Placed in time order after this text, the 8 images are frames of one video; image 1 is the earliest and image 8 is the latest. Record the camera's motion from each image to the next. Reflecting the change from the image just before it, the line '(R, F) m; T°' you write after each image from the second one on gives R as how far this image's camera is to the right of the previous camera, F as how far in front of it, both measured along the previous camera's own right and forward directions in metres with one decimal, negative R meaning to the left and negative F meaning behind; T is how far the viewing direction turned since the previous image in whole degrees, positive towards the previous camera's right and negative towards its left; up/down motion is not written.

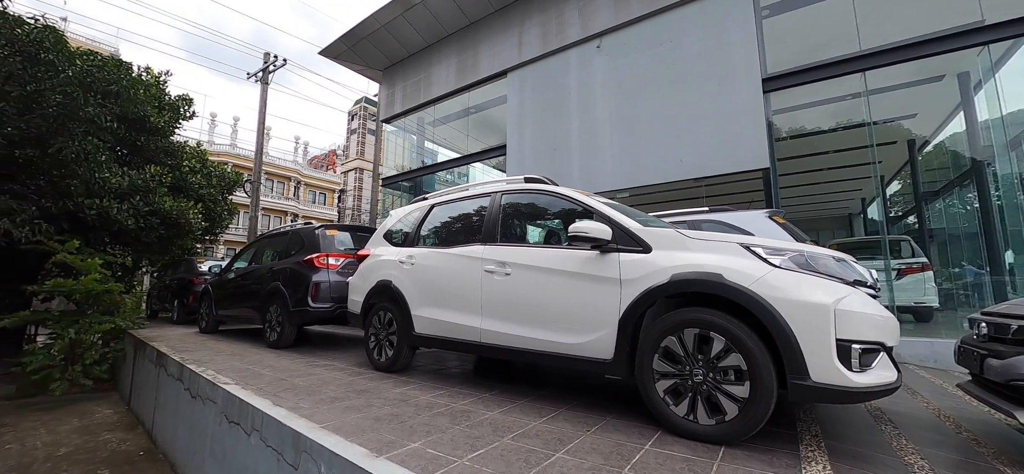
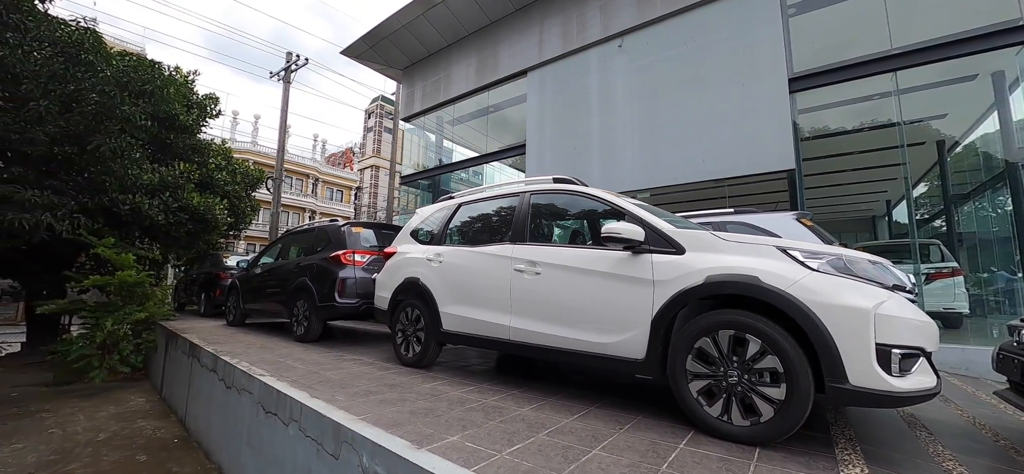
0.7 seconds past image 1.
(-0.1, 0.0) m; -2°
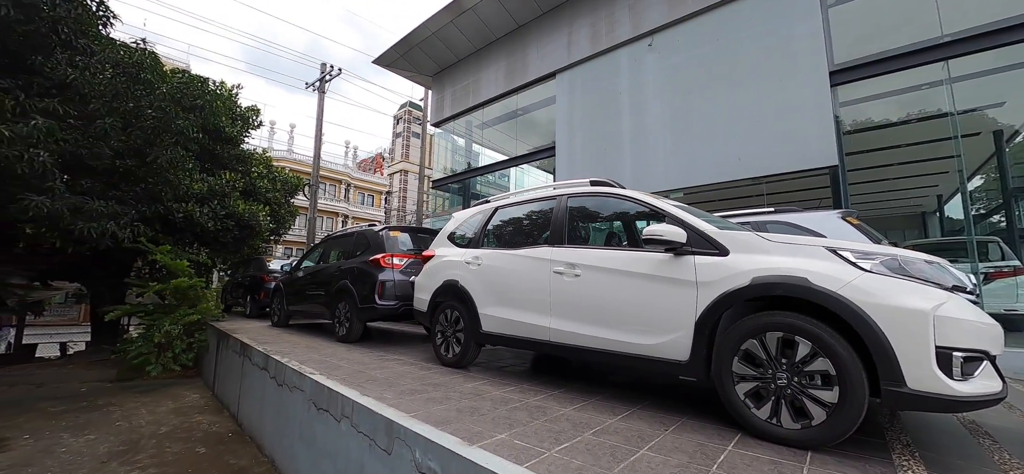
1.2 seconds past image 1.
(-0.1, -0.1) m; -3°
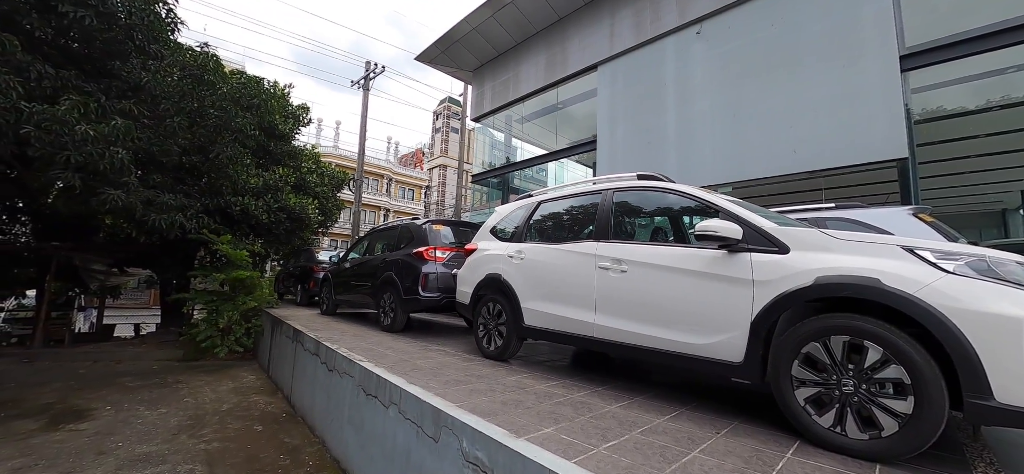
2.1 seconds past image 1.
(-0.1, 0.0) m; -5°
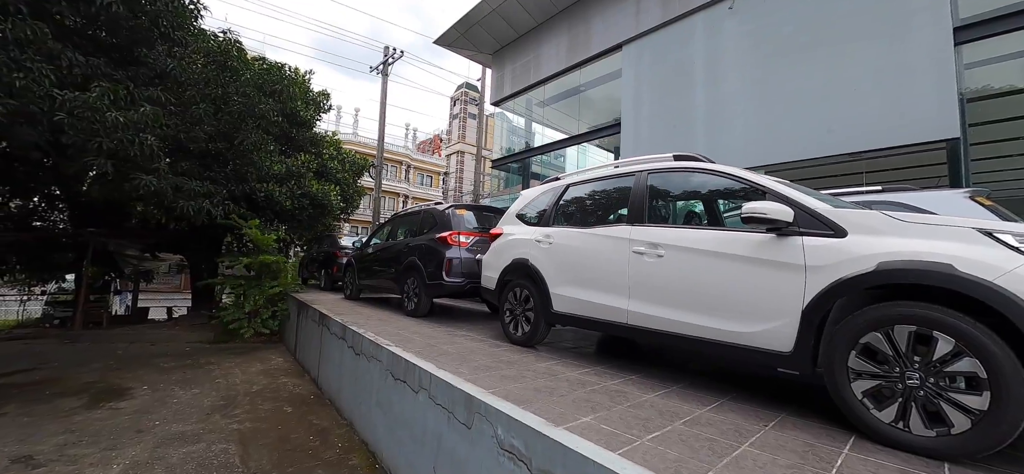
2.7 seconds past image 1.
(-0.1, +0.1) m; -2°
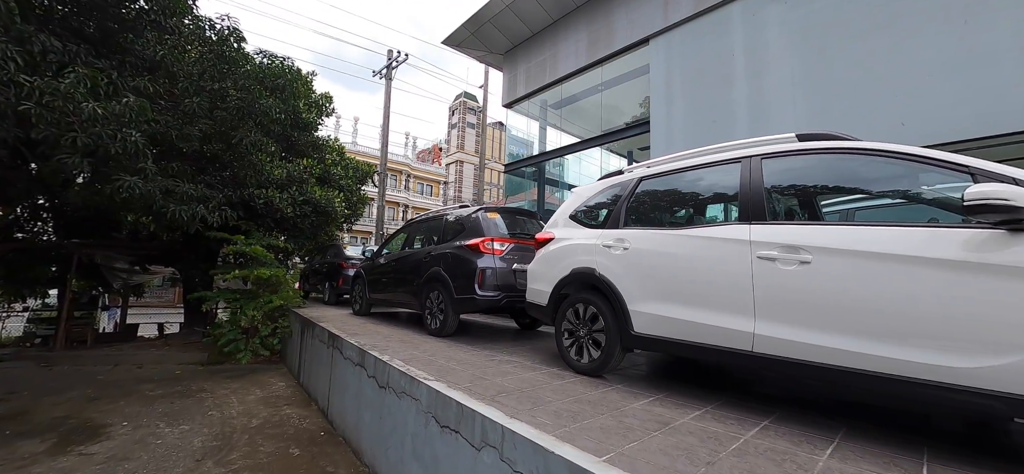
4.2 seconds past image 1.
(-0.5, +0.7) m; 0°
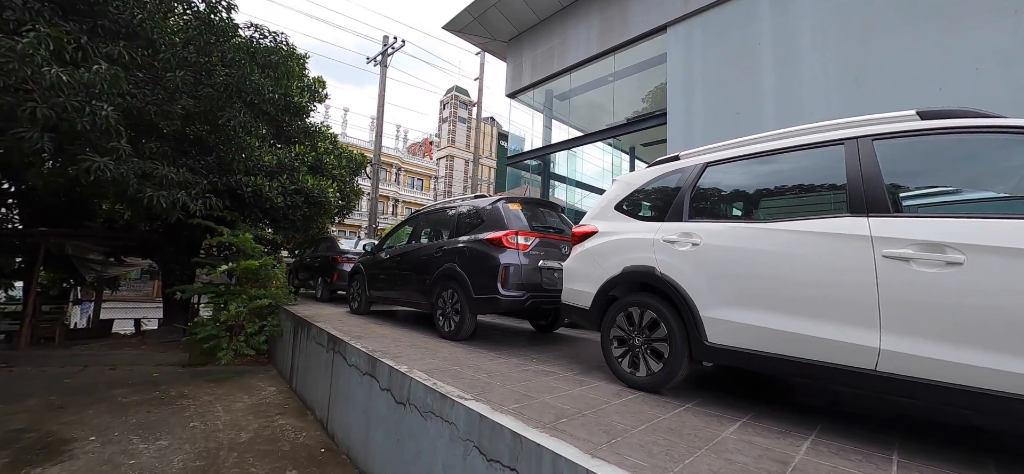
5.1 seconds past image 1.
(-0.4, +0.4) m; +2°
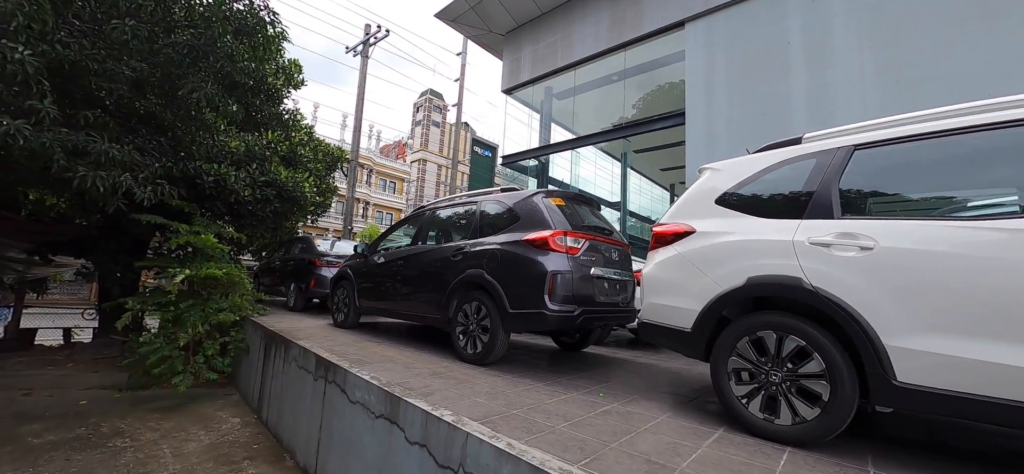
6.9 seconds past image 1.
(-0.6, +0.7) m; +4°
